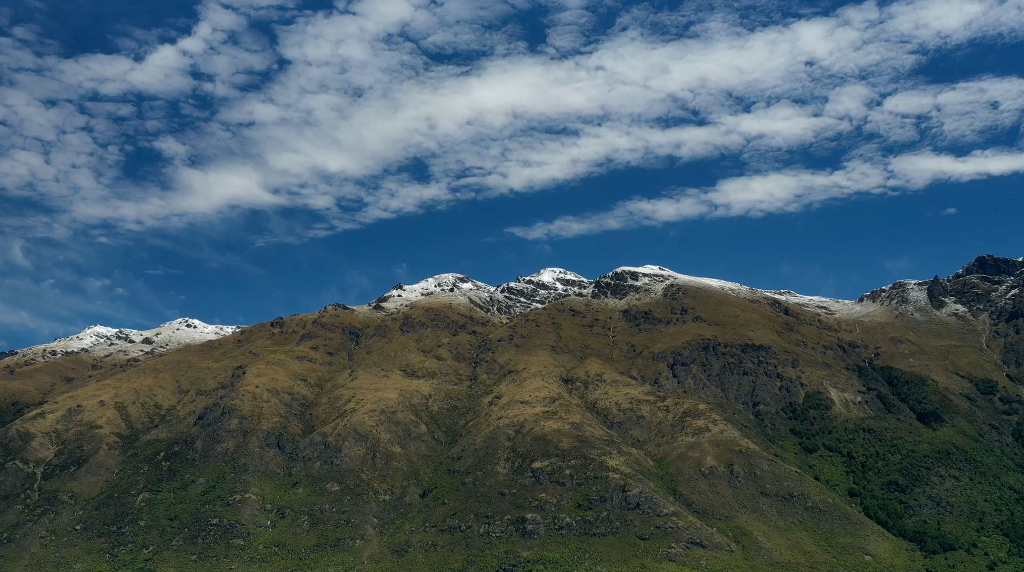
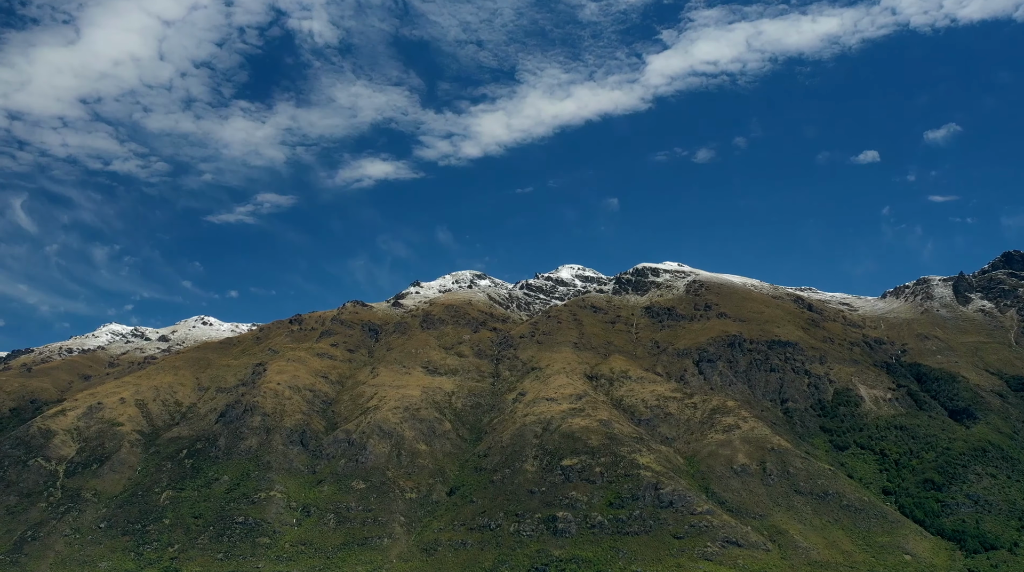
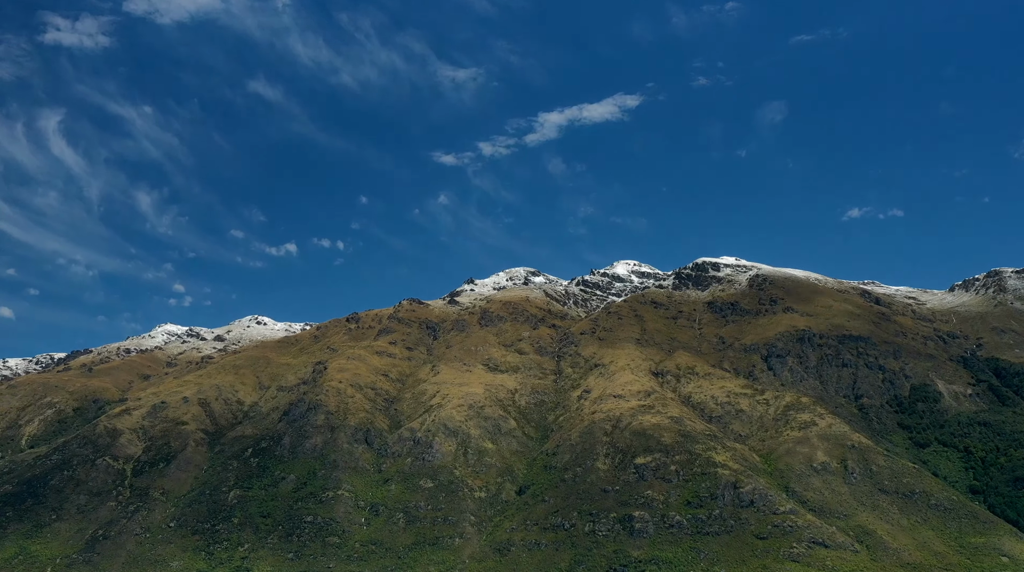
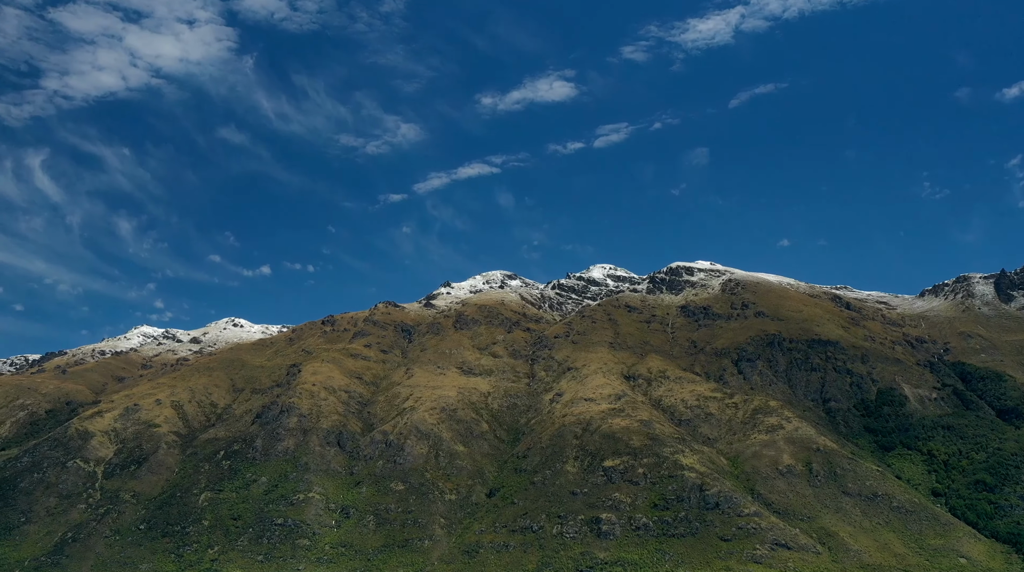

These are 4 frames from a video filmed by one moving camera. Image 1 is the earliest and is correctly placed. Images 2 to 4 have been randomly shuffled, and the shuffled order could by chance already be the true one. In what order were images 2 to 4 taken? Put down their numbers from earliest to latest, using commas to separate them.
2, 4, 3
